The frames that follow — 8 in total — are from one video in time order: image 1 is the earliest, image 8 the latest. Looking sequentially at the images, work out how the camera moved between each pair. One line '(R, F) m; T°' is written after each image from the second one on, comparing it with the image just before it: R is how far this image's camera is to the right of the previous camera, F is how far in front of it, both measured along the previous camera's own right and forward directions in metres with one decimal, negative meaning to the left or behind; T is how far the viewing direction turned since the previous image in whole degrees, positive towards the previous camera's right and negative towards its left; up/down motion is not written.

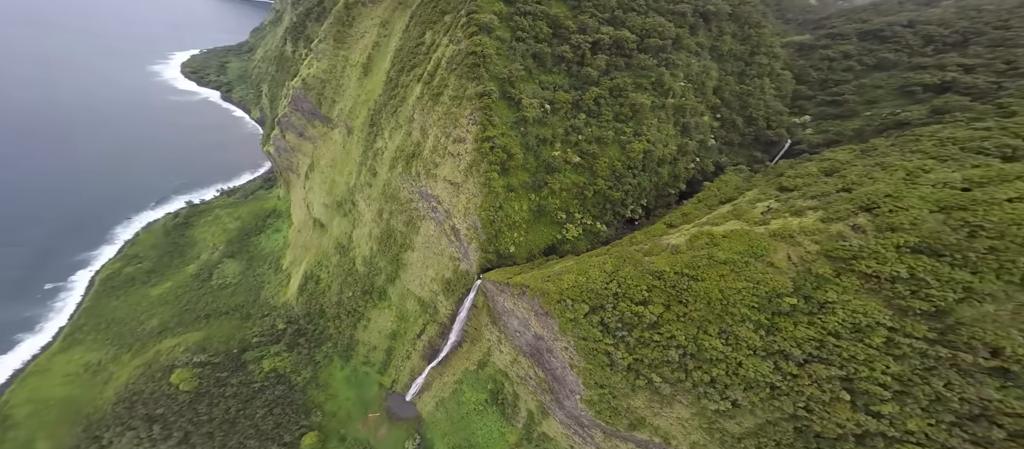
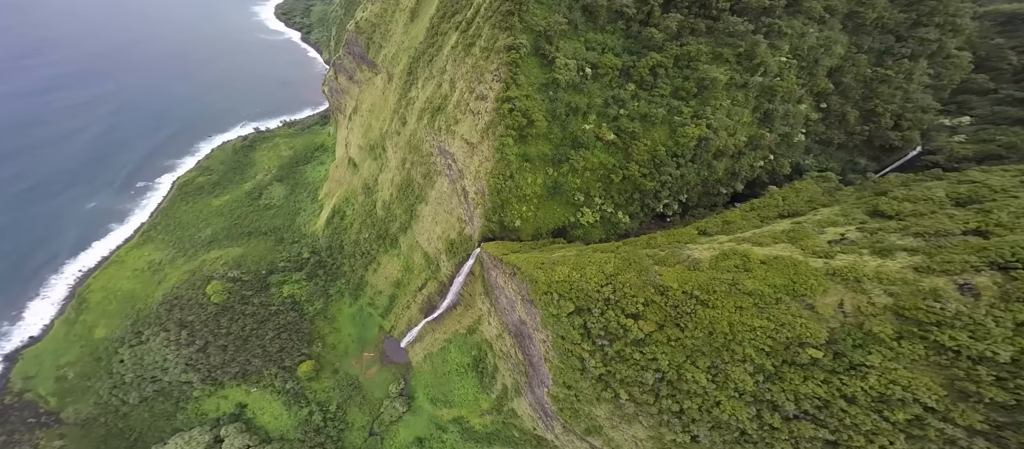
(+4.3, +1.9) m; -11°
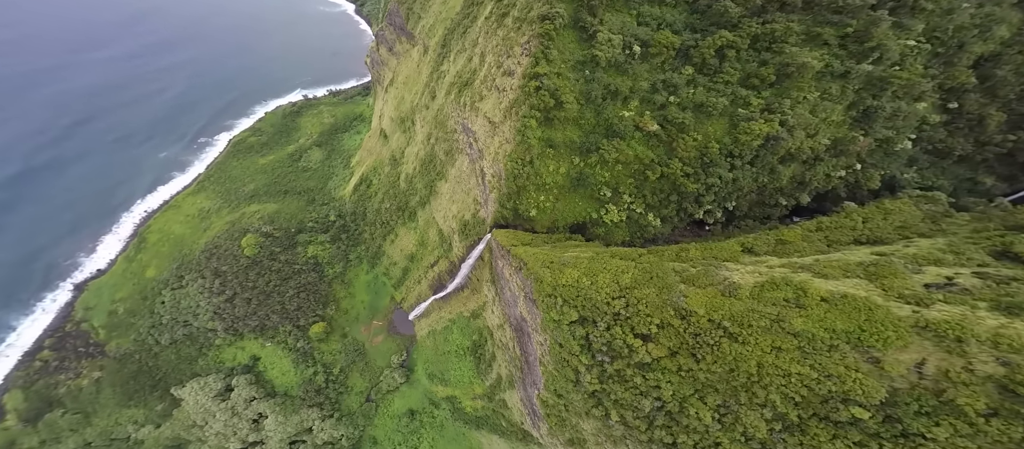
(+2.8, +1.7) m; -10°
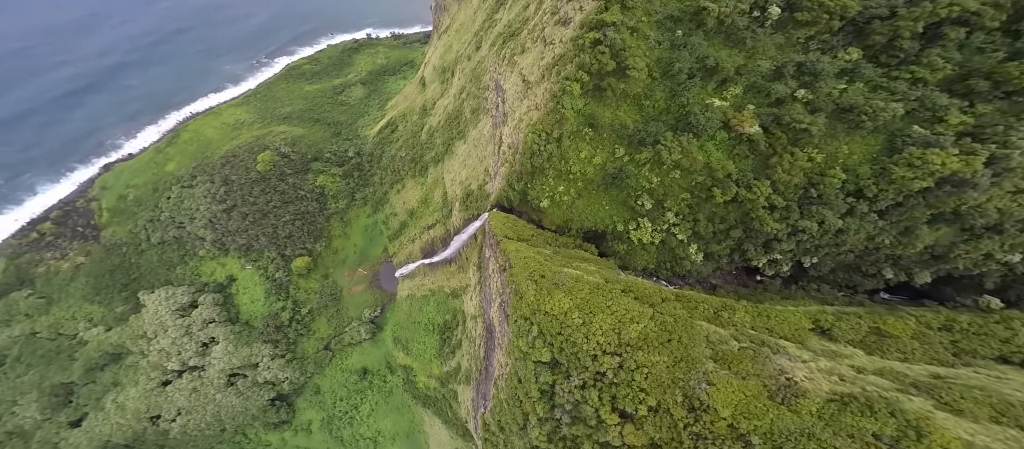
(+3.1, +4.5) m; -11°
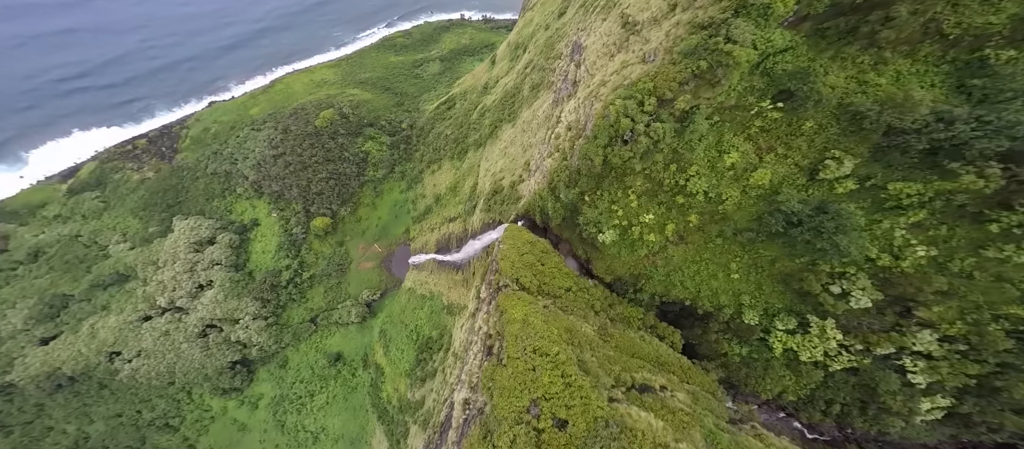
(-0.2, +9.8) m; -6°
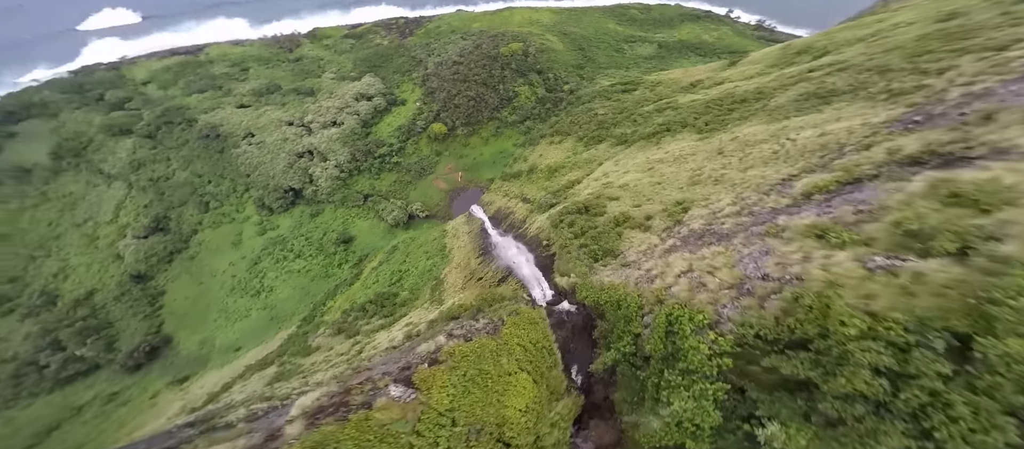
(-0.1, +10.7) m; -12°
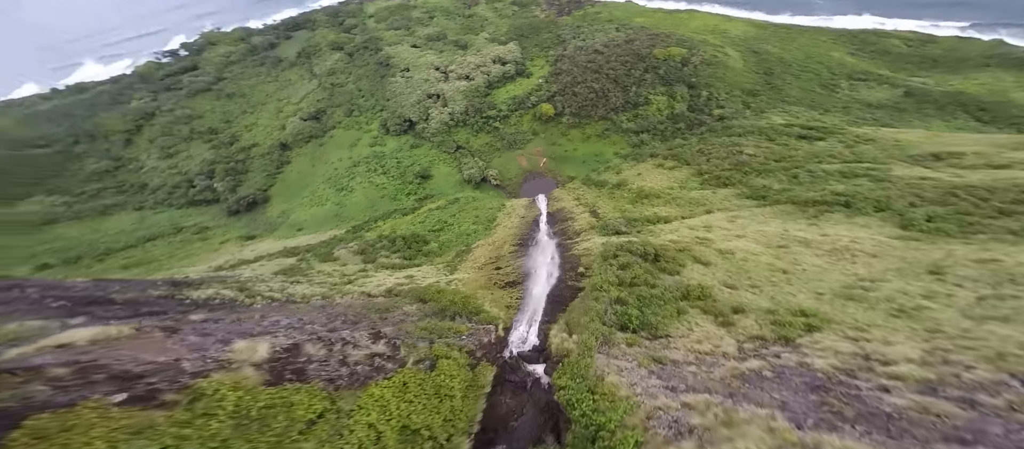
(+0.8, +2.4) m; -12°
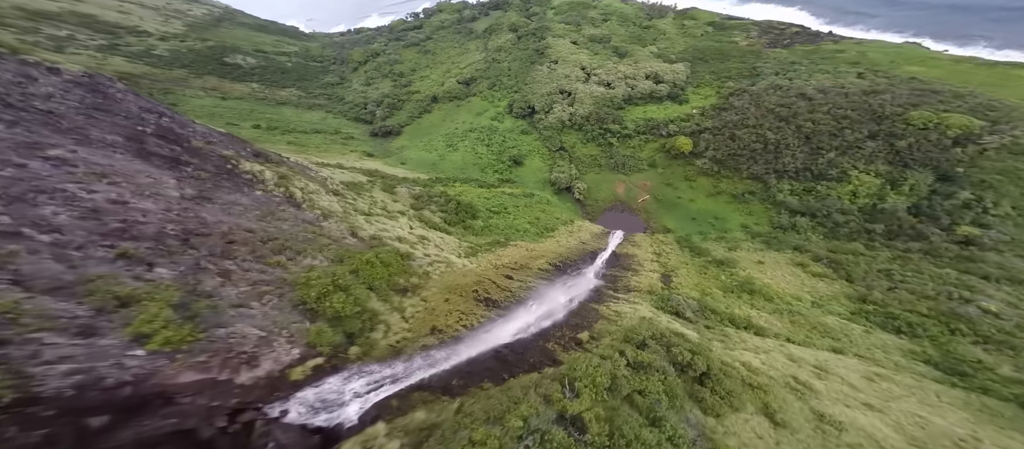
(+1.1, +2.2) m; -14°
